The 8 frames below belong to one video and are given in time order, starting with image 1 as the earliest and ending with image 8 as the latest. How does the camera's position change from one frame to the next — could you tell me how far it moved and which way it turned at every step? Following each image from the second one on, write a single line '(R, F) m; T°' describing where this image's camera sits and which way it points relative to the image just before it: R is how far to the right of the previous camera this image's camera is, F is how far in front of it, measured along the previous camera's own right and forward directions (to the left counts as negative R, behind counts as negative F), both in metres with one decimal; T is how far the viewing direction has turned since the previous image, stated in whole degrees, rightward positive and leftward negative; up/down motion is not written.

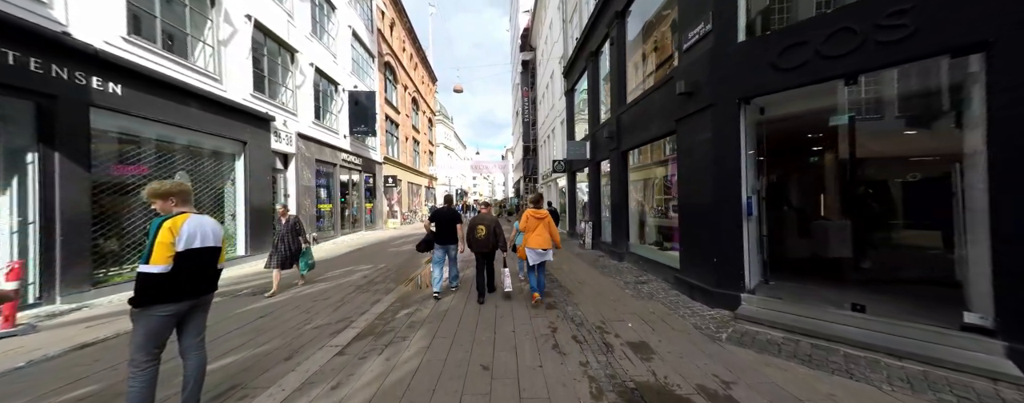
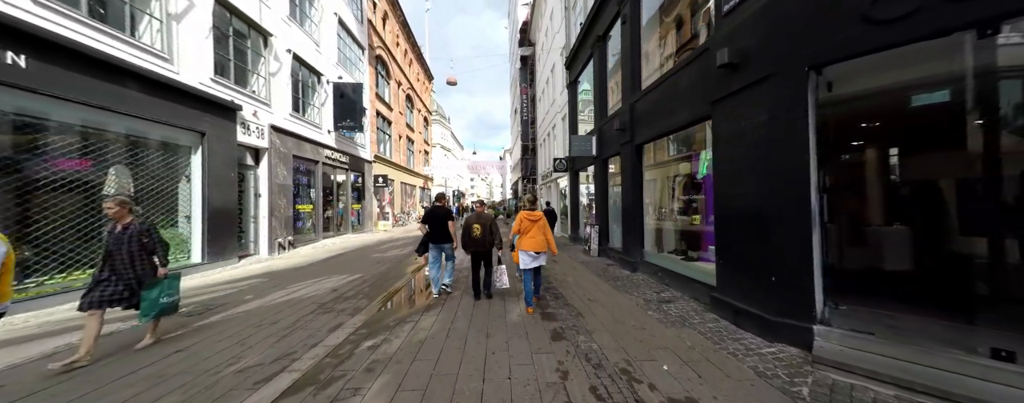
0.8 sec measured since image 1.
(0.0, +1.0) m; 0°
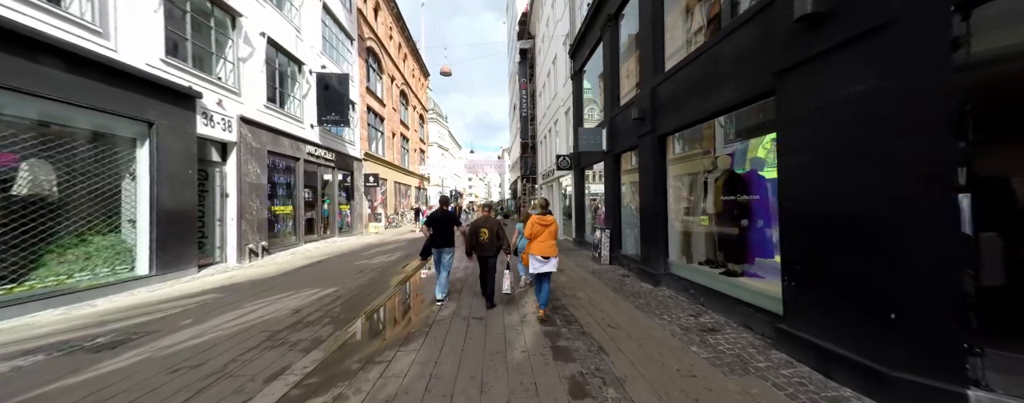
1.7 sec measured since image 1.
(0.0, +1.0) m; 0°
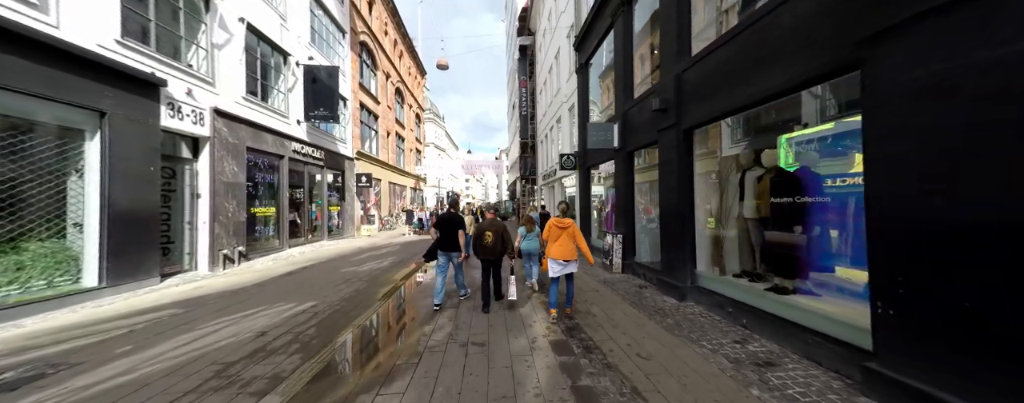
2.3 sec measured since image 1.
(-0.1, +0.7) m; +1°
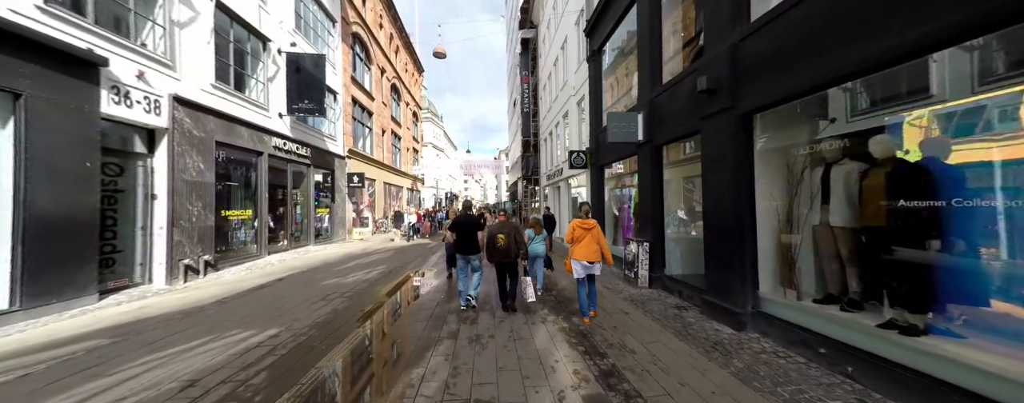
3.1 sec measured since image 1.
(-0.2, +1.1) m; 0°
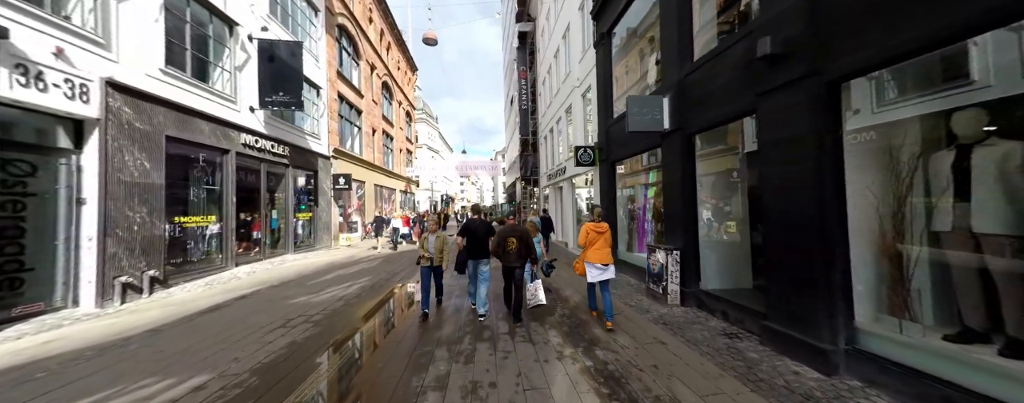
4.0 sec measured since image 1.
(-0.1, +1.0) m; +1°
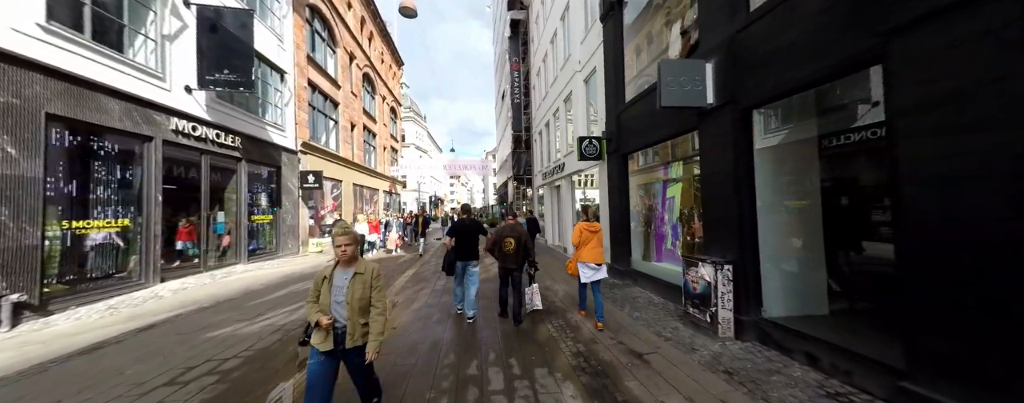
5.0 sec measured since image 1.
(-0.1, +1.4) m; +2°
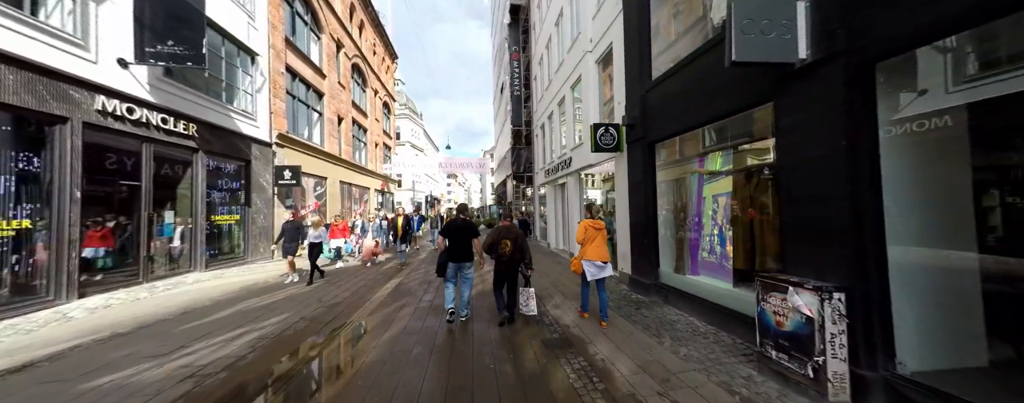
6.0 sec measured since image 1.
(-0.1, +1.2) m; 0°
